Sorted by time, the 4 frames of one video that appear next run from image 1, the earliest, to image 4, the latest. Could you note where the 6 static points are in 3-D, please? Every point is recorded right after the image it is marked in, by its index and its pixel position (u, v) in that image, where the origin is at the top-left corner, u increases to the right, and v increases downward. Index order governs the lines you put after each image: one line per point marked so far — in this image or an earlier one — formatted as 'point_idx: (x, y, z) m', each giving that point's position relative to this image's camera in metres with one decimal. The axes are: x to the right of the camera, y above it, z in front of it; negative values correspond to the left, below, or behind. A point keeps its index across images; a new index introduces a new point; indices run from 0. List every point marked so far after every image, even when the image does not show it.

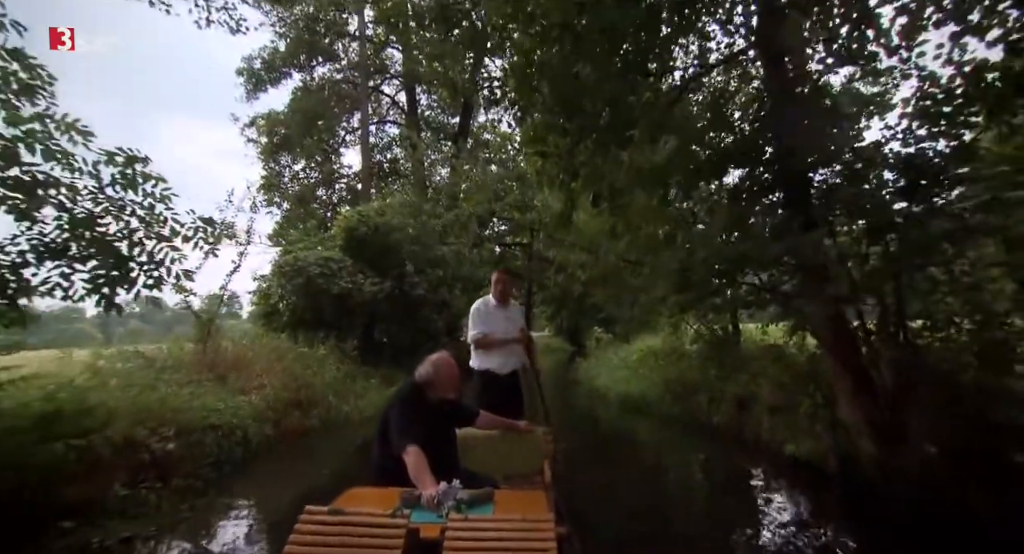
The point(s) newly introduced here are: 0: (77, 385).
0: (-3.8, -0.9, +4.4) m
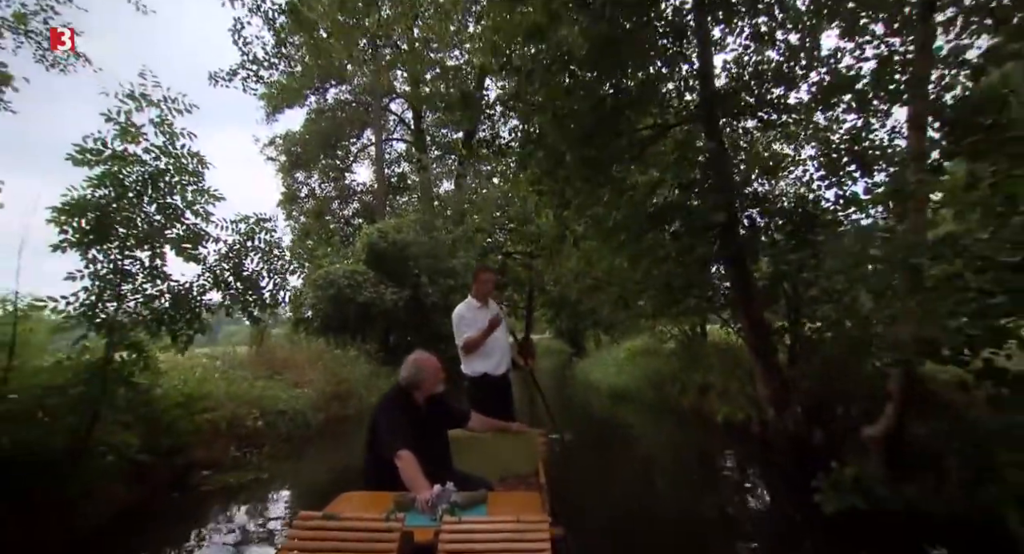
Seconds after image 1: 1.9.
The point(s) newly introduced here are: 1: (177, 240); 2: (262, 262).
0: (-3.7, -1.1, +5.9) m
1: (-2.9, +0.3, +4.4) m
2: (-2.4, +0.2, +4.9) m
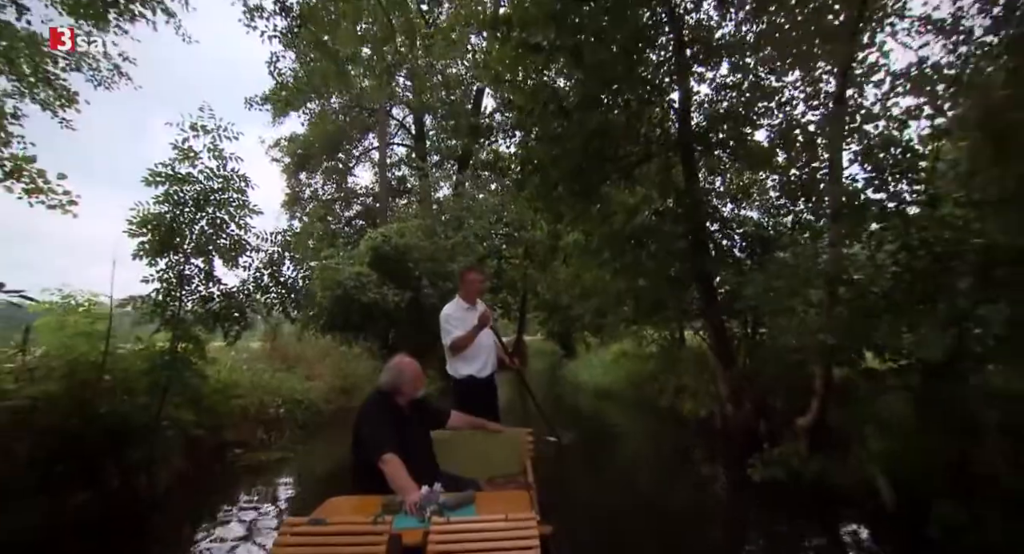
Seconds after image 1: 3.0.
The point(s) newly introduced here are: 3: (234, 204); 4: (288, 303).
0: (-3.8, -1.2, +6.6) m
1: (-2.9, +0.3, +5.2) m
2: (-2.4, +0.1, +5.7) m
3: (-2.9, +0.8, +5.3) m
4: (-2.5, -0.3, +5.7) m
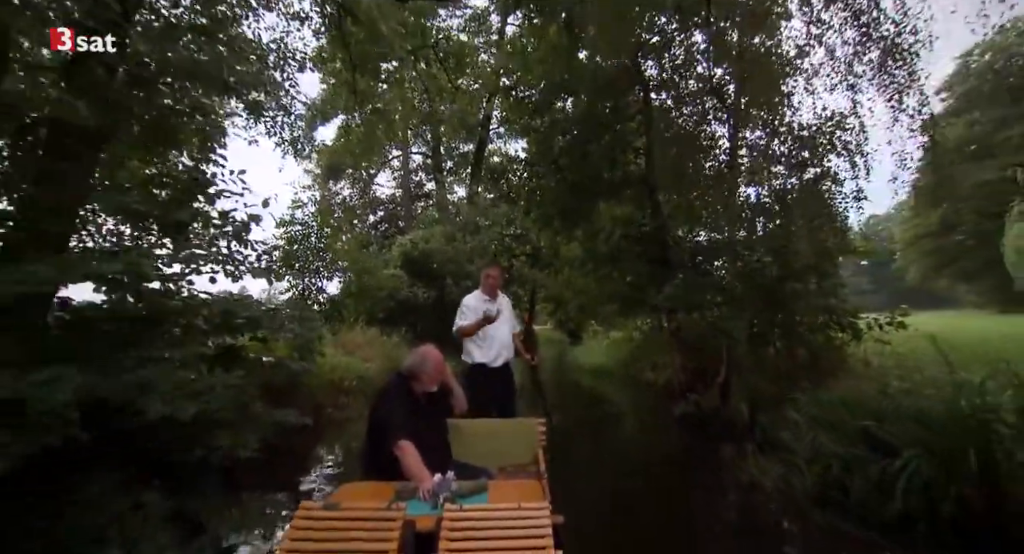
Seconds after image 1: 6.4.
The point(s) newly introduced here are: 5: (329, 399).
0: (-3.6, -1.3, +9.0) m
1: (-2.8, +0.1, +7.6) m
2: (-2.3, 0.0, +8.0) m
3: (-2.8, +0.6, +7.7) m
4: (-2.3, -0.5, +8.1) m
5: (-3.1, -2.1, +8.9) m
